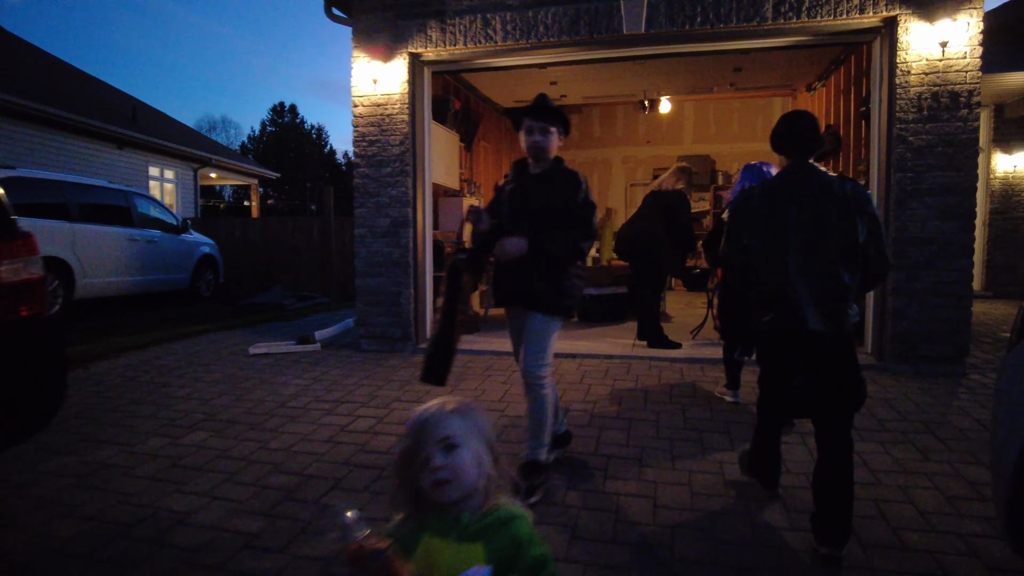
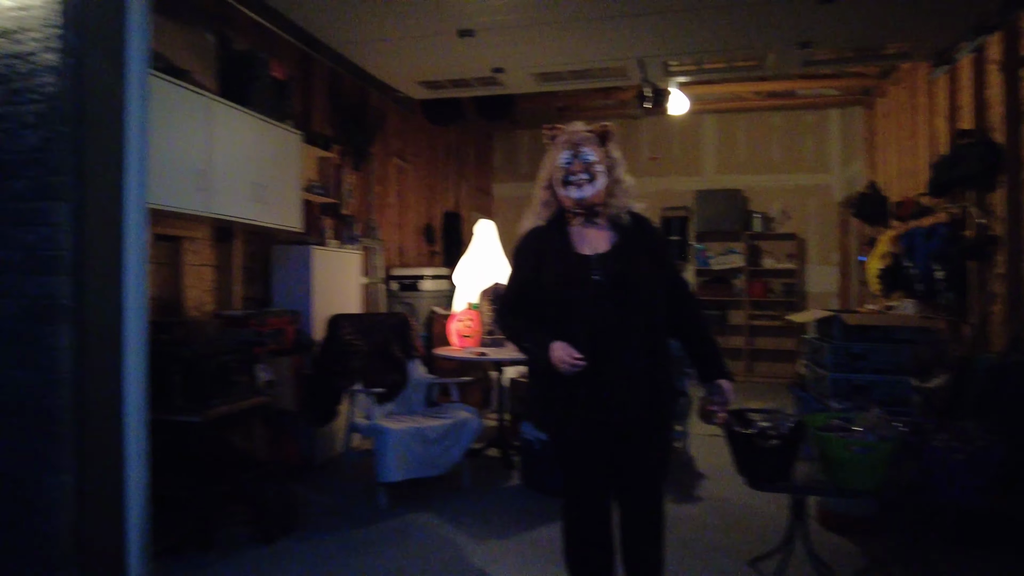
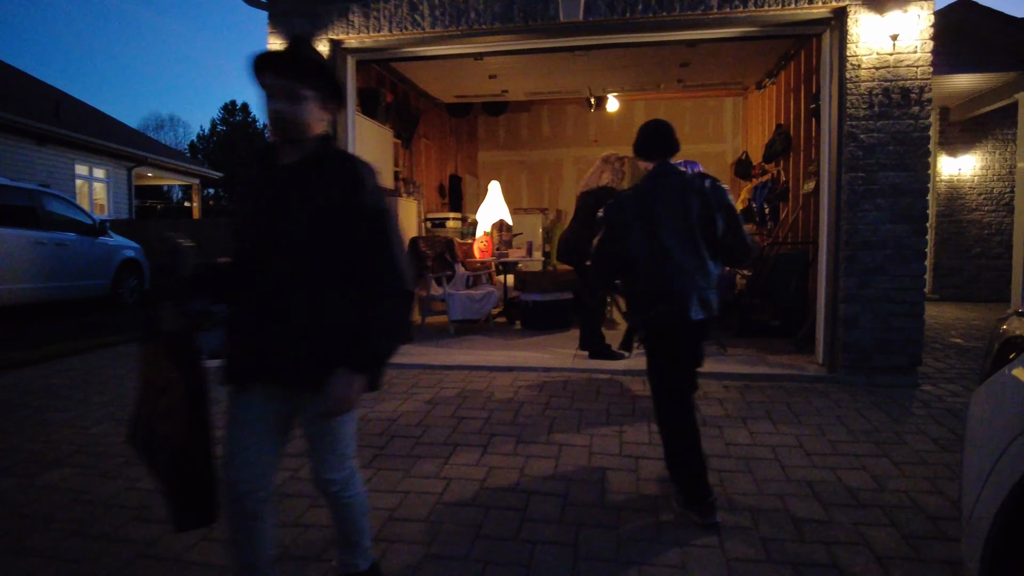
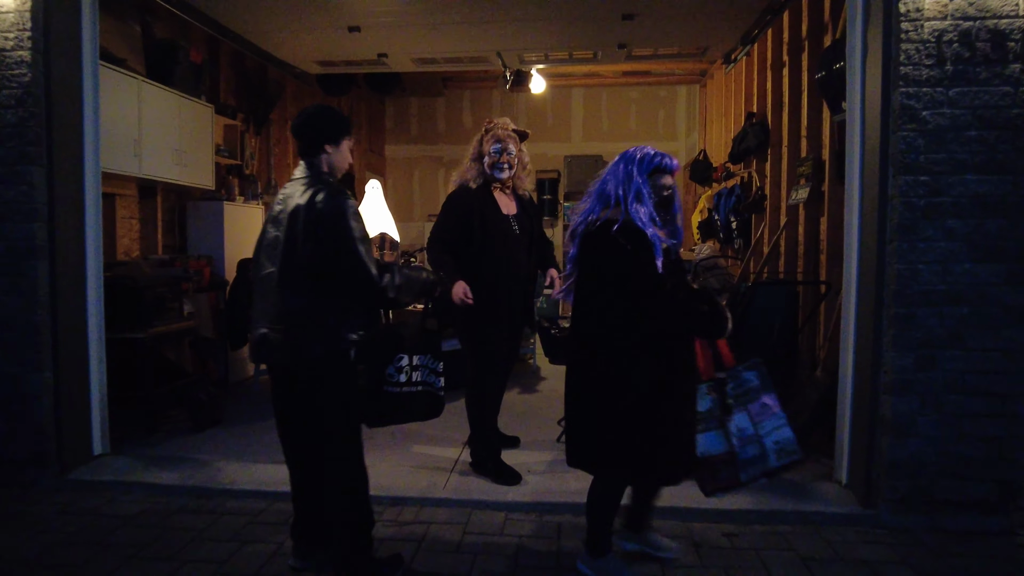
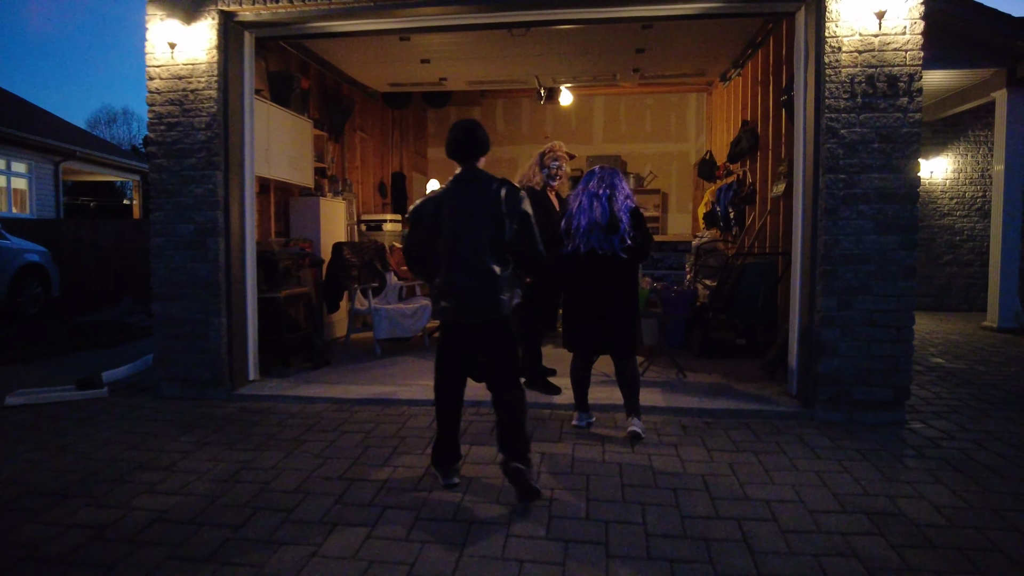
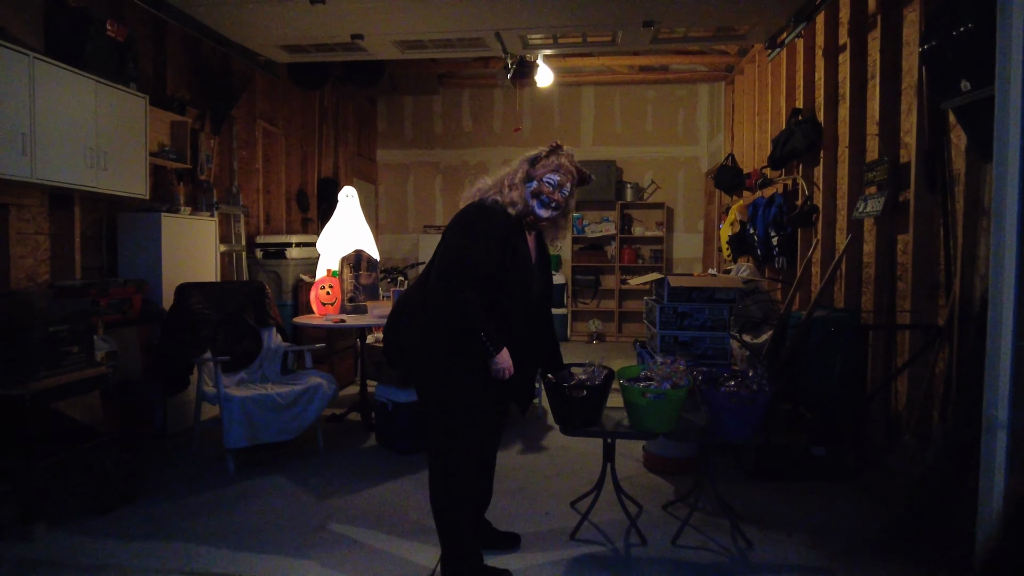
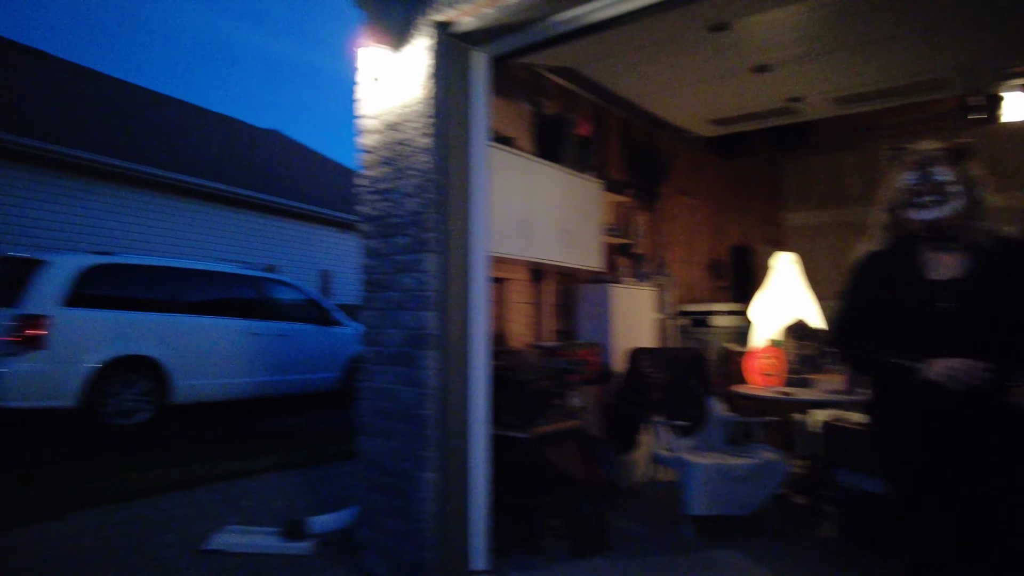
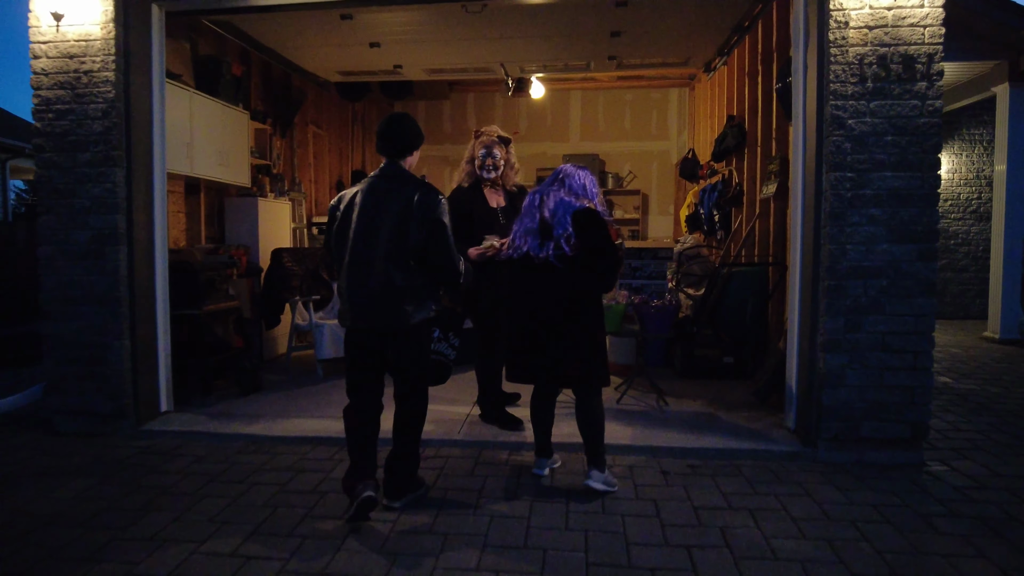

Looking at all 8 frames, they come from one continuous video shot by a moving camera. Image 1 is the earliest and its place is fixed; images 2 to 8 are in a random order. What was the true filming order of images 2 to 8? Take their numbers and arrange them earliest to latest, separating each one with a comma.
3, 5, 8, 4, 6, 2, 7
